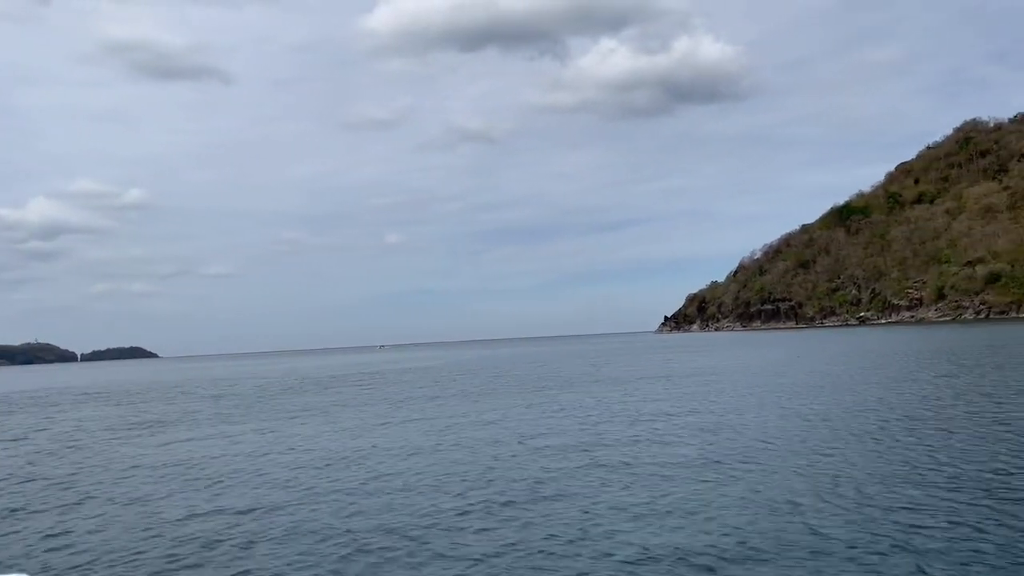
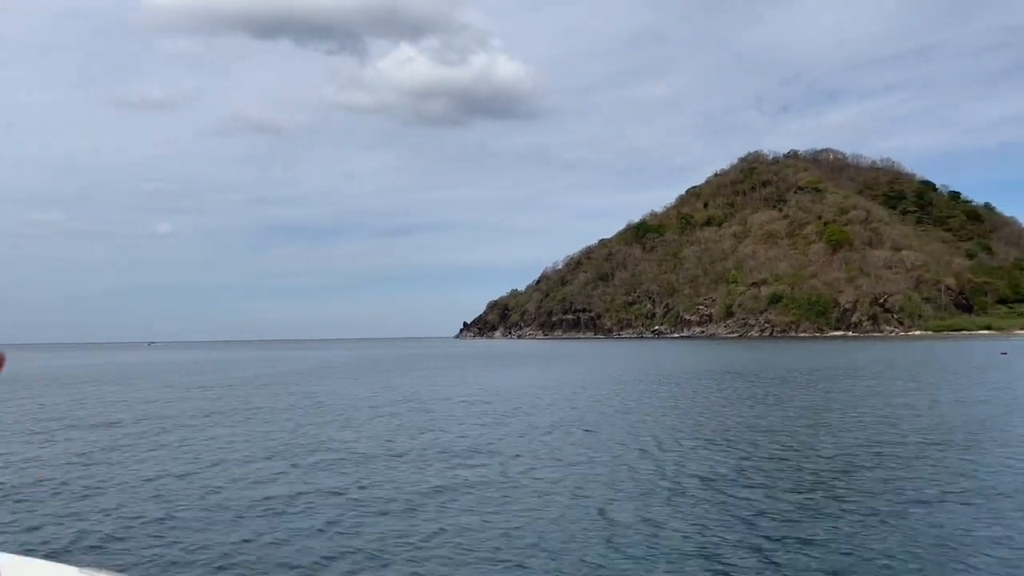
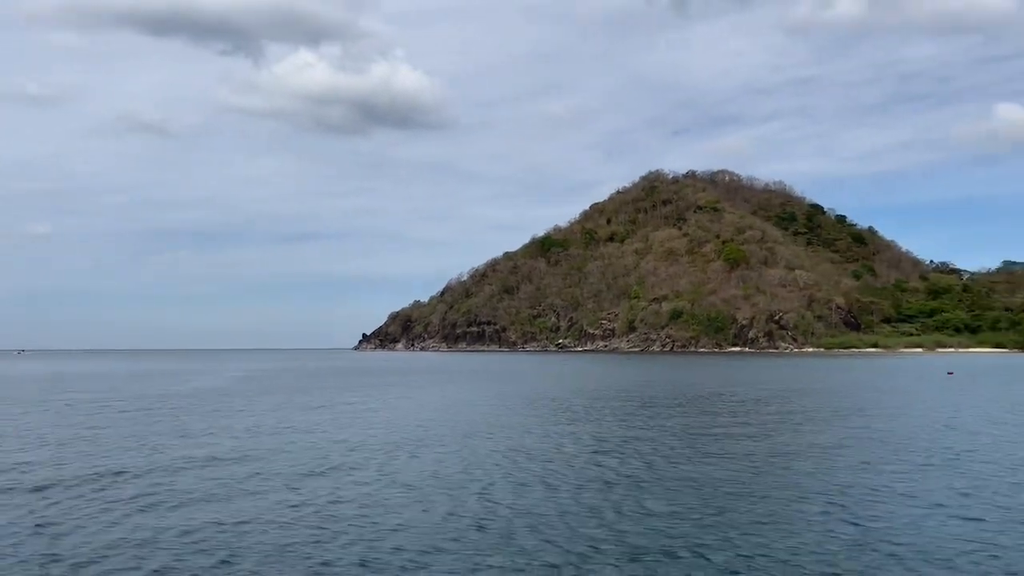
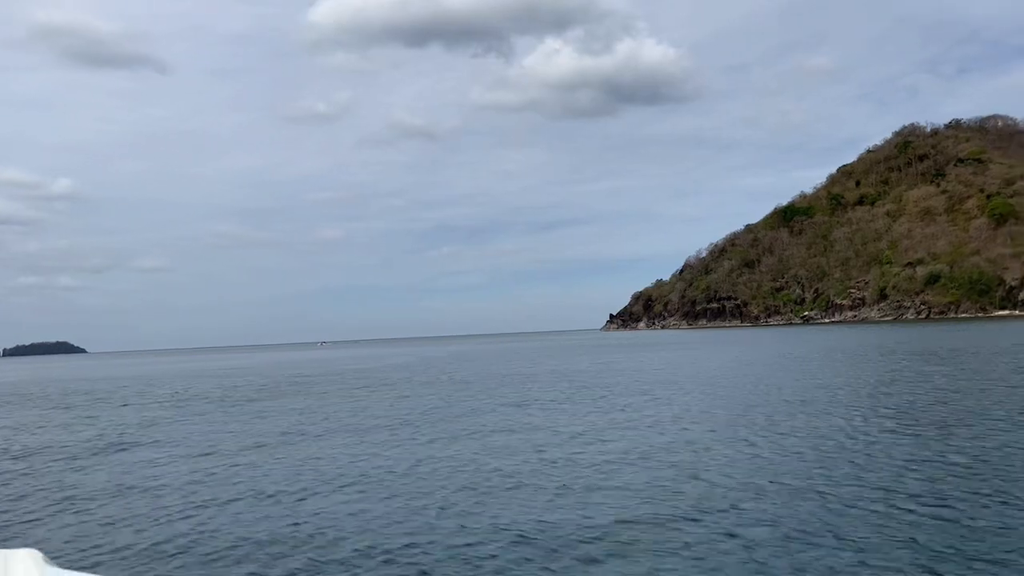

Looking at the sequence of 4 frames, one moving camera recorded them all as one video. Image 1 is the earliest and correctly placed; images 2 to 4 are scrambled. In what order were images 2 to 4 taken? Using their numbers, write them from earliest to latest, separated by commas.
4, 2, 3
